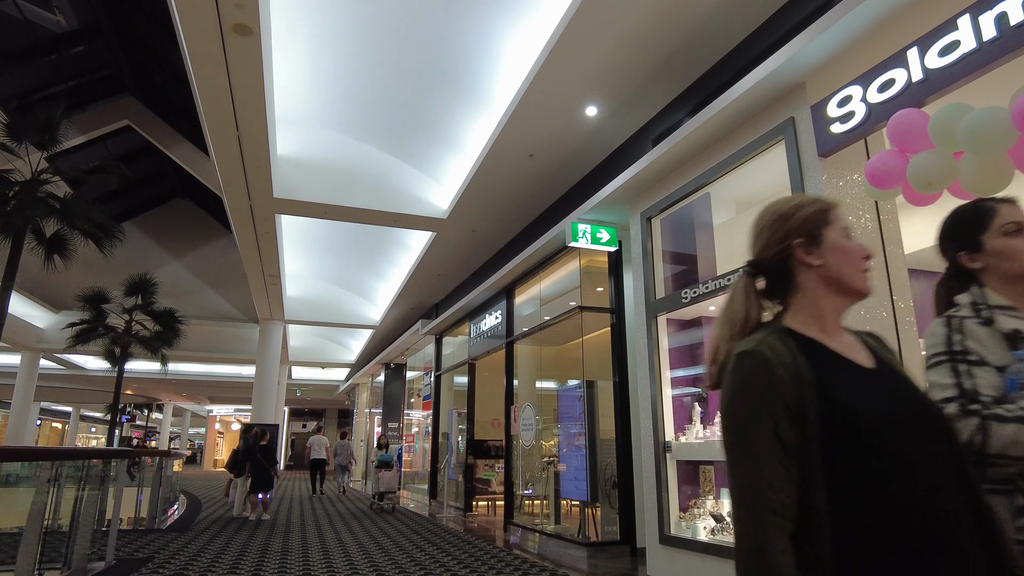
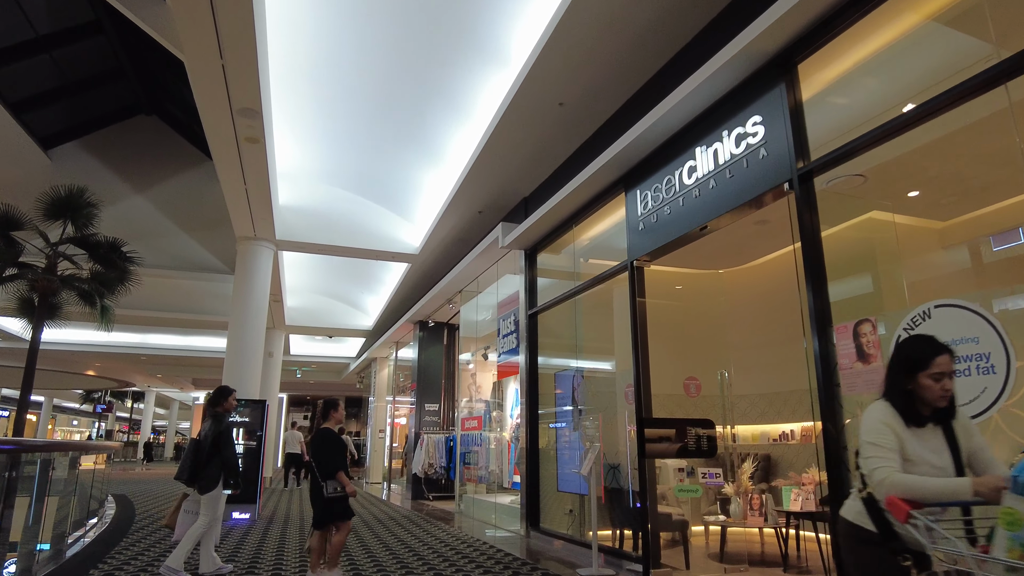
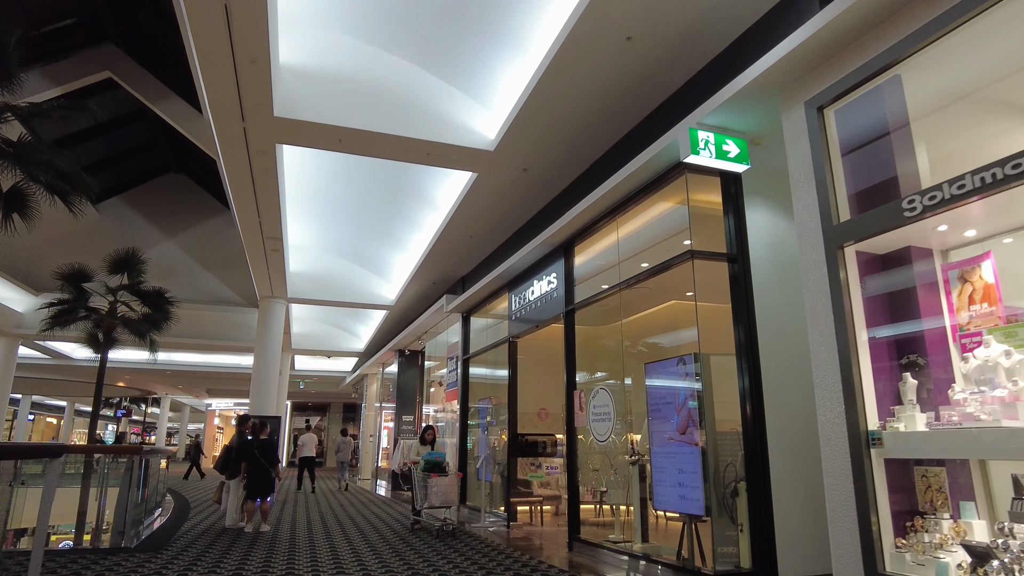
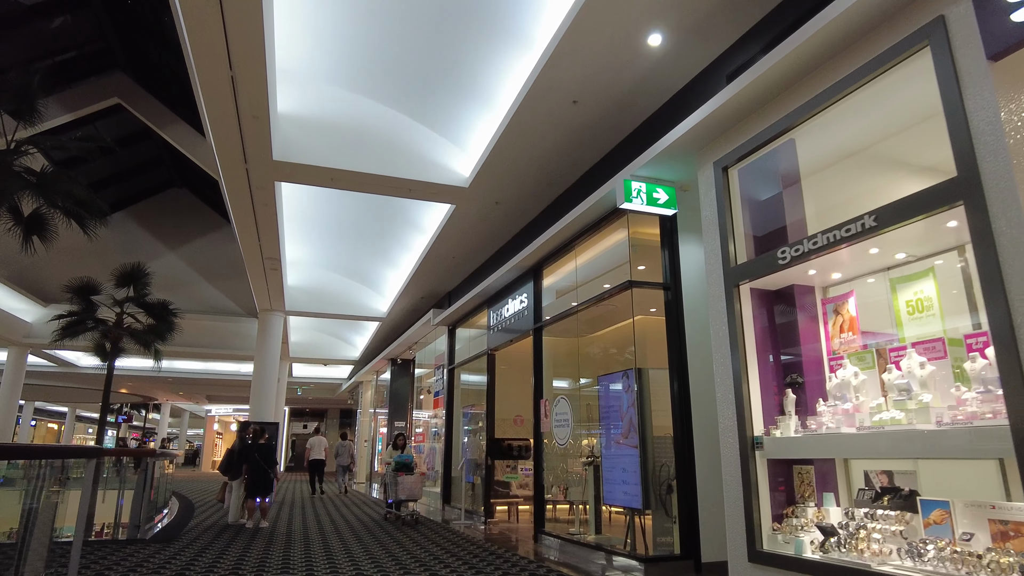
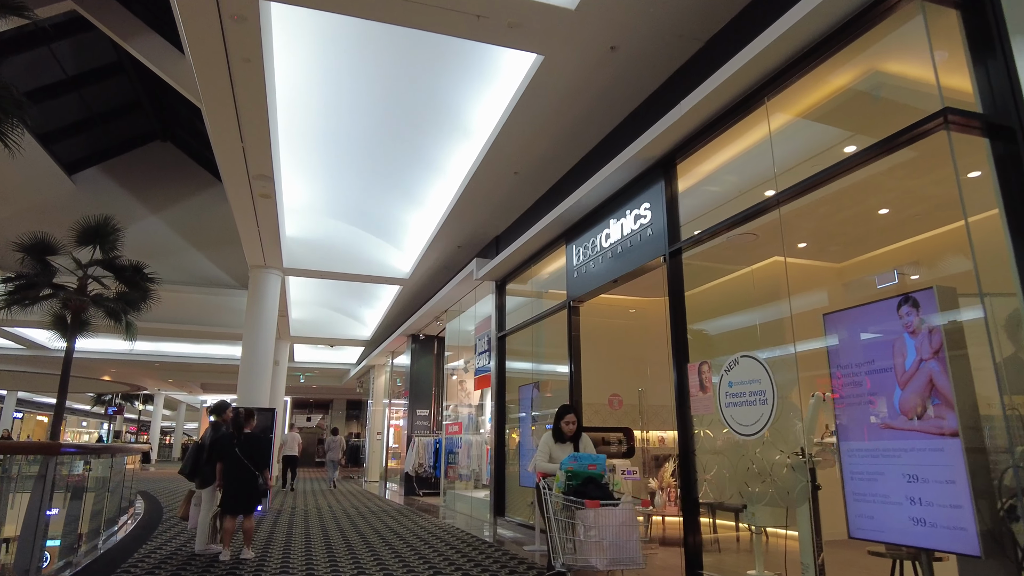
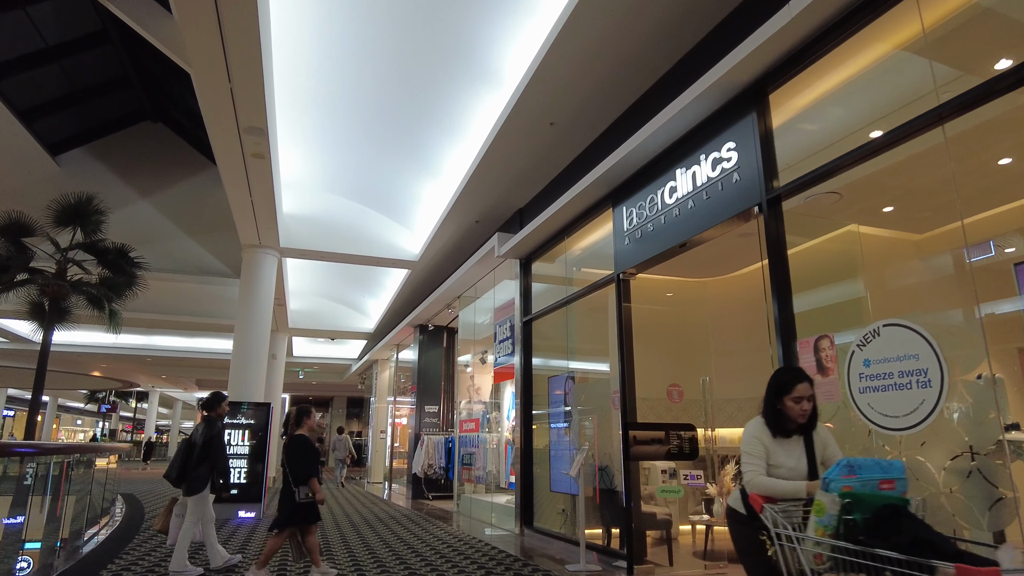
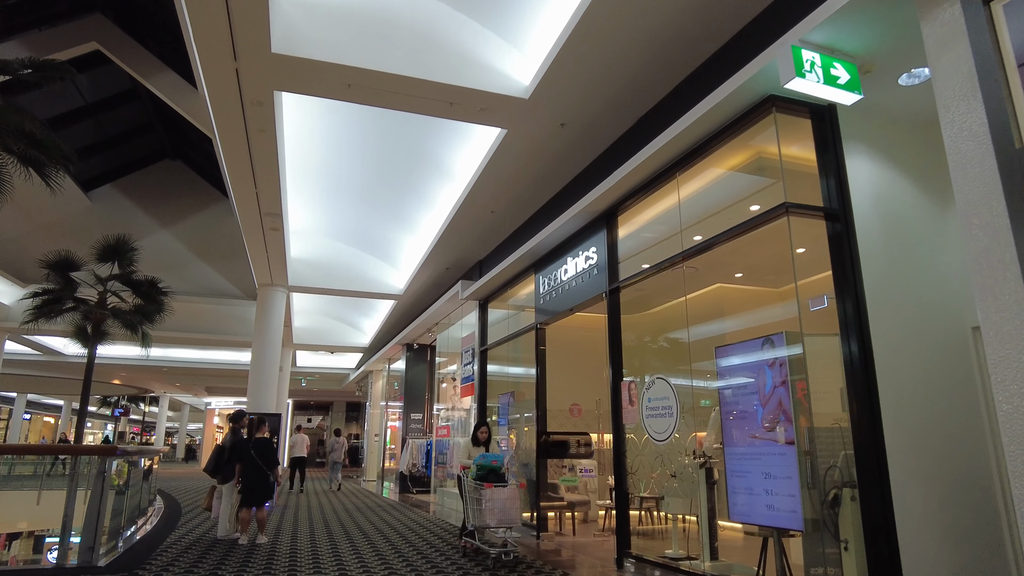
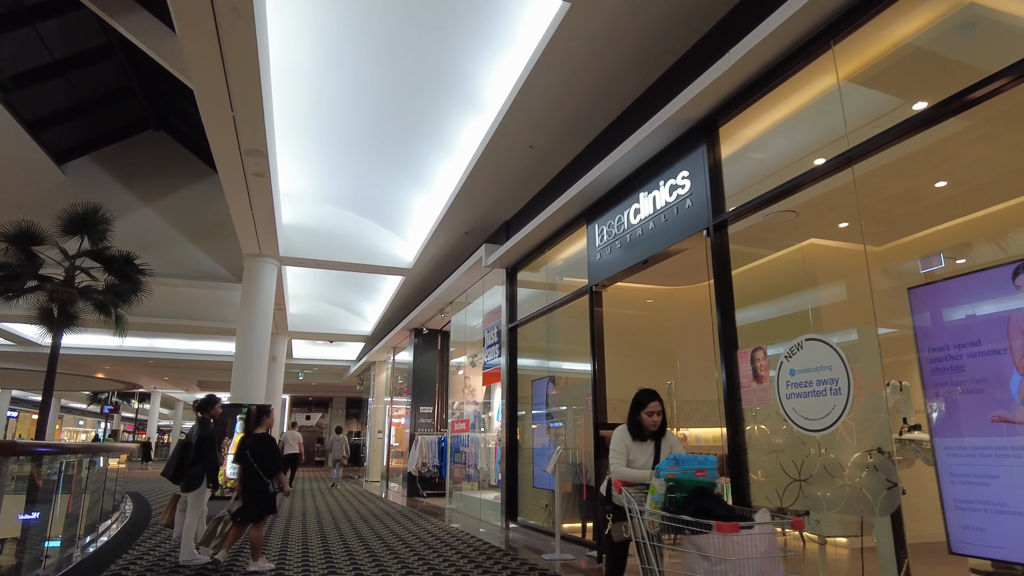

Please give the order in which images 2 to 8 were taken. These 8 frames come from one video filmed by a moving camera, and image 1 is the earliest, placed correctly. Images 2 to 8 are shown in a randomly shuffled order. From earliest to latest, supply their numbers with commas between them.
4, 3, 7, 5, 8, 6, 2
